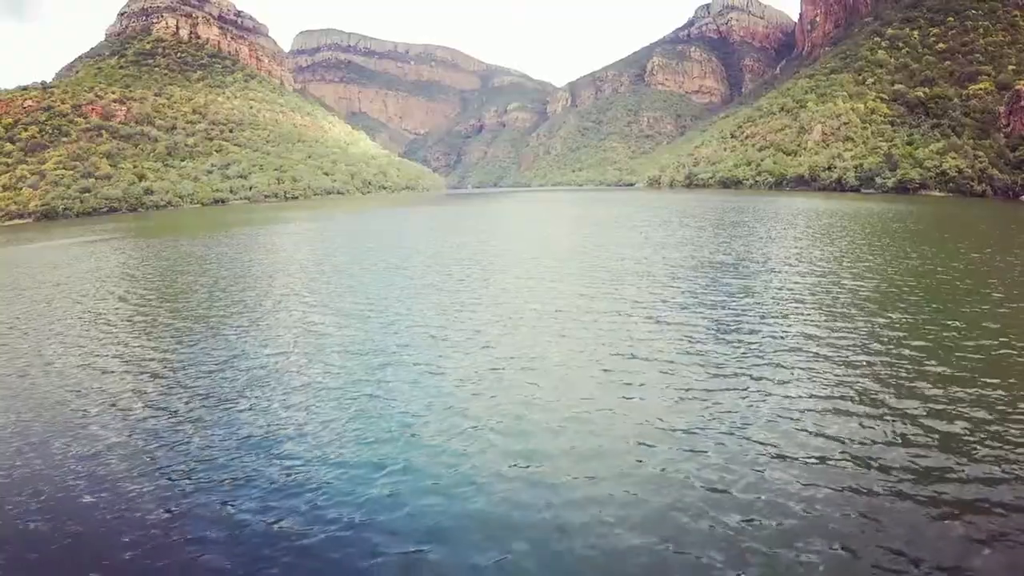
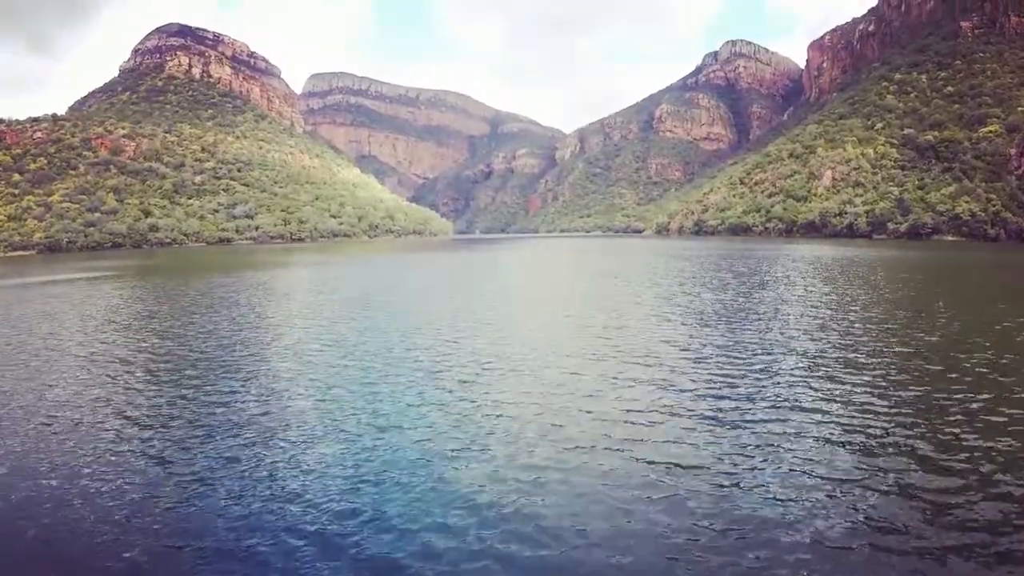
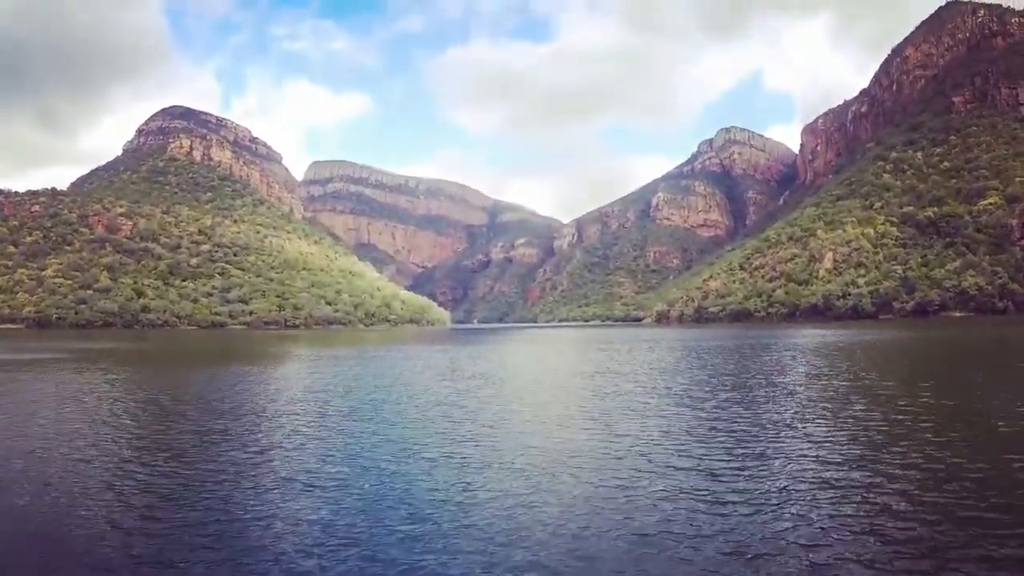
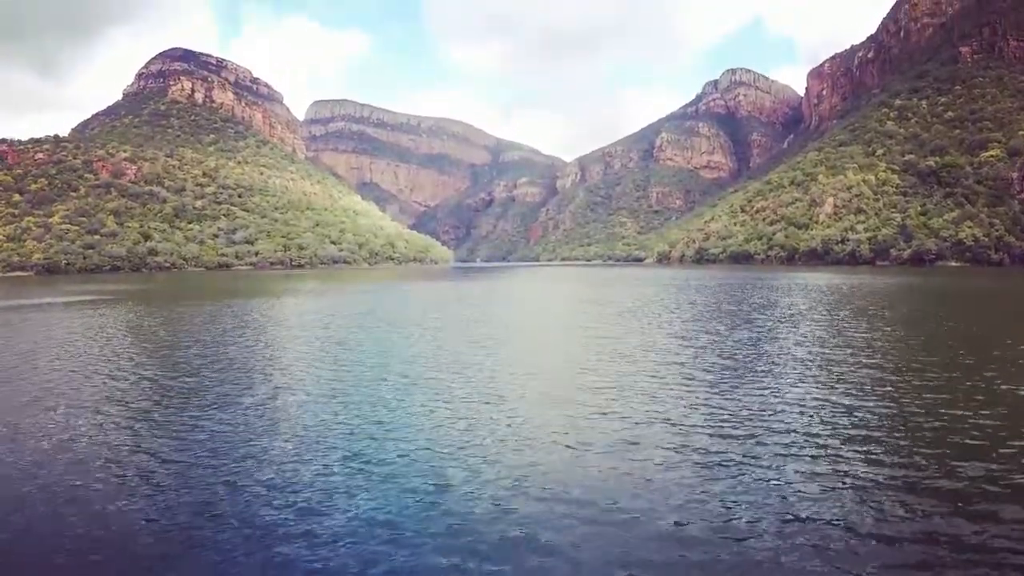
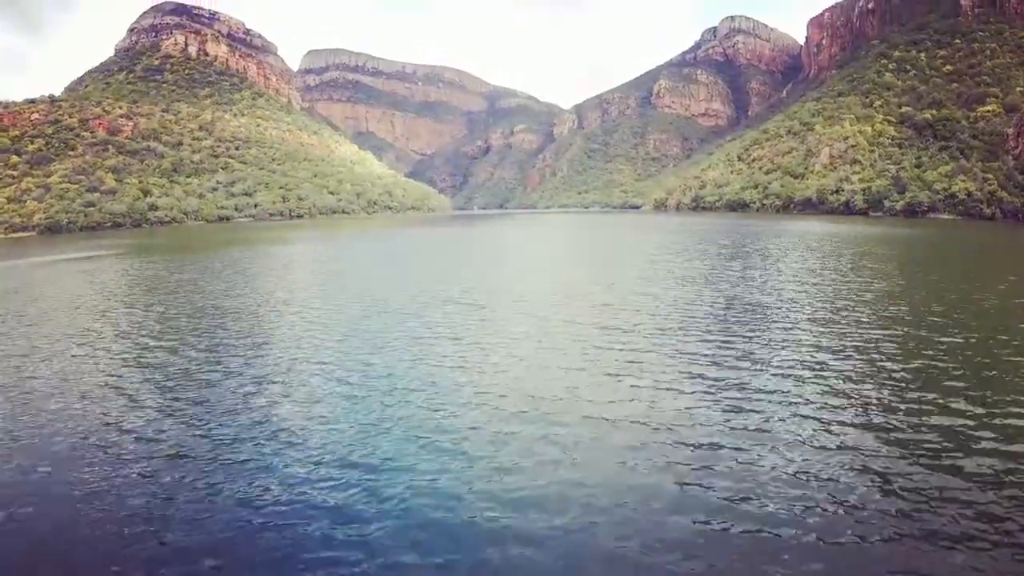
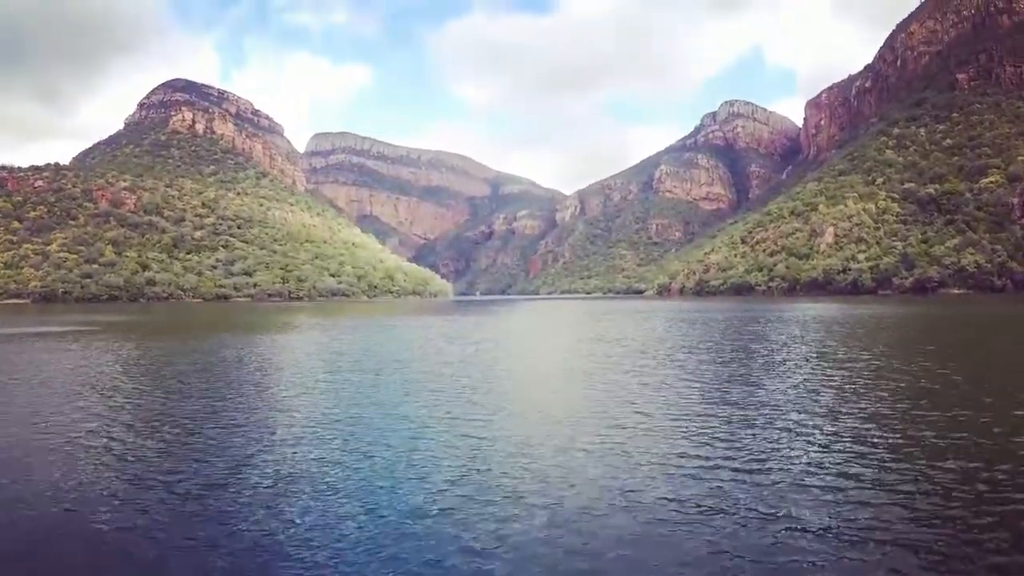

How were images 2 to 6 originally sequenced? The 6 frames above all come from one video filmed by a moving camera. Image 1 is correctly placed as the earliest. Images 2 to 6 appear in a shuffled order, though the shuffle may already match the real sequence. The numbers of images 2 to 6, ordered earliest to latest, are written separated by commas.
5, 2, 4, 6, 3
